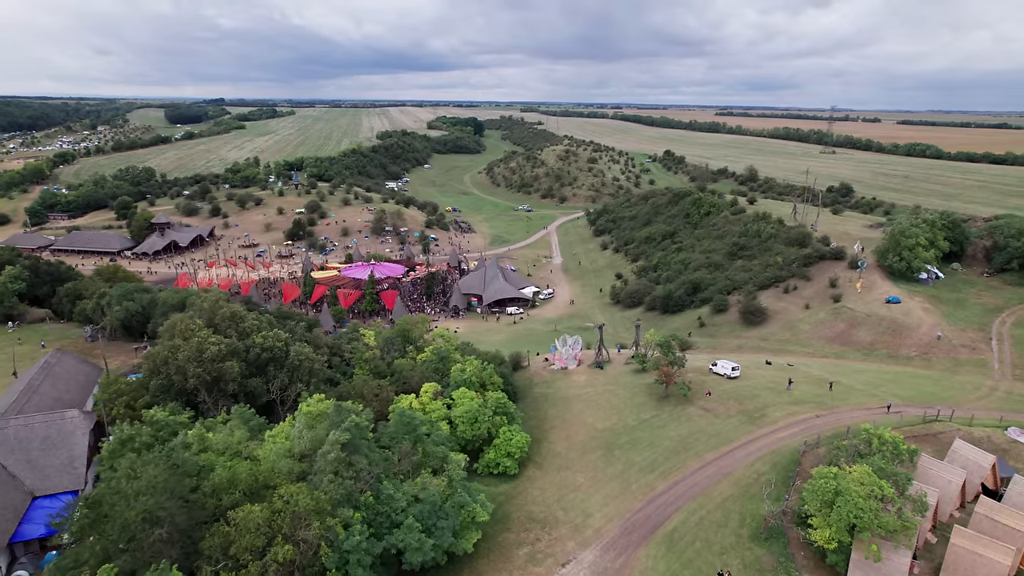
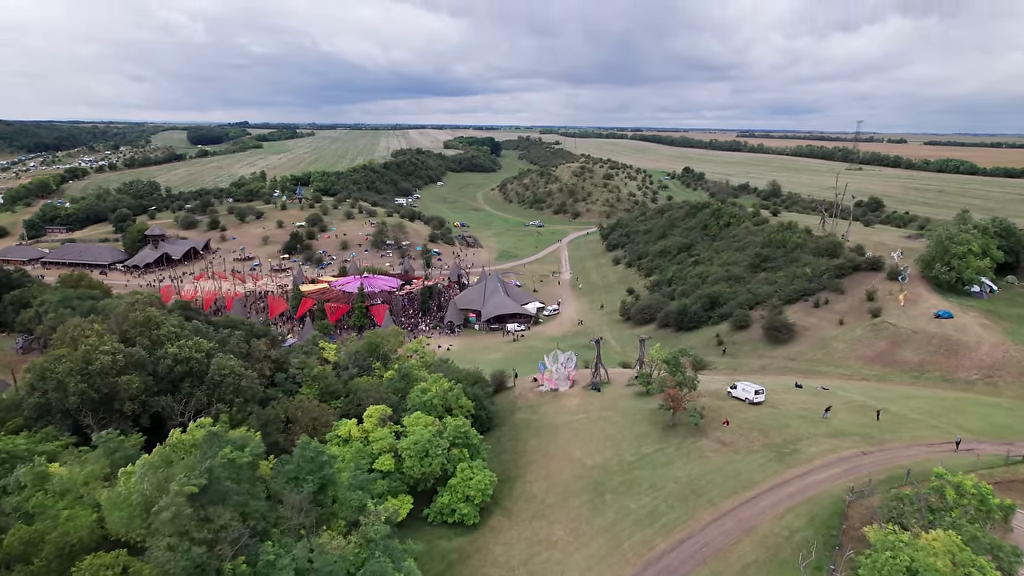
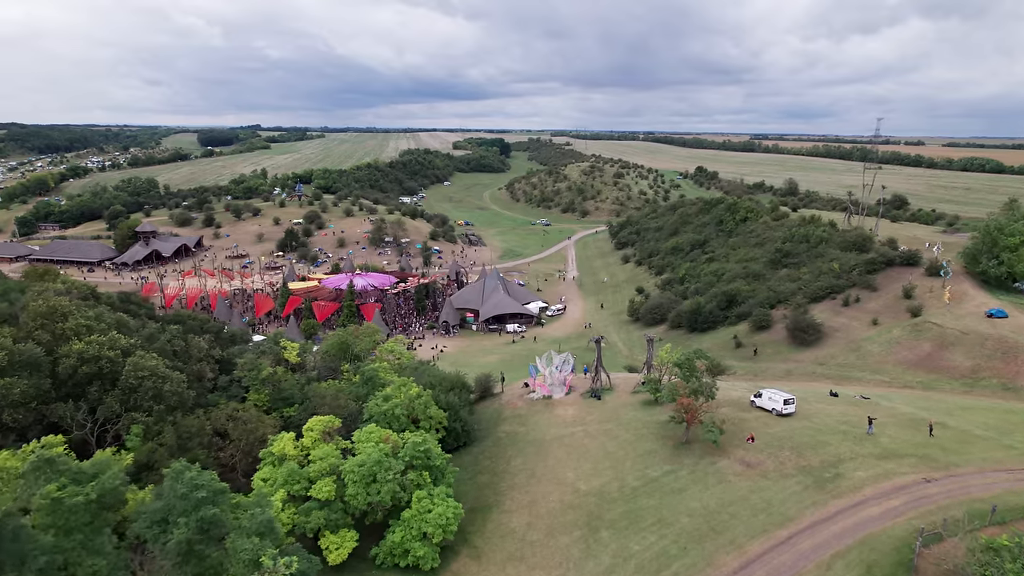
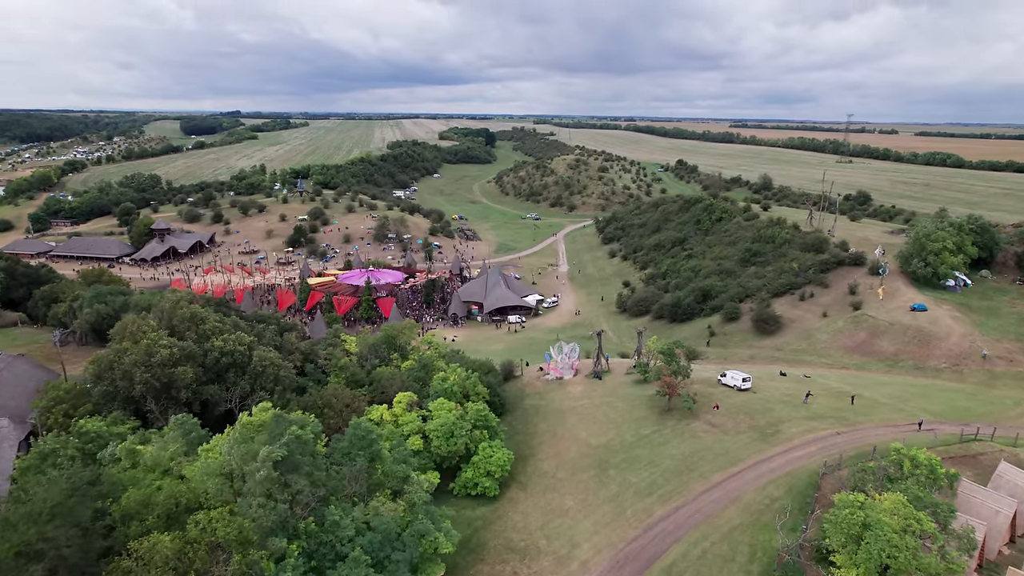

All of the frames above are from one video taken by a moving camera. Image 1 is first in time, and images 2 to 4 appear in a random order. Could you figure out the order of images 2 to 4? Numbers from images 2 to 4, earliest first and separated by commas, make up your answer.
4, 2, 3
